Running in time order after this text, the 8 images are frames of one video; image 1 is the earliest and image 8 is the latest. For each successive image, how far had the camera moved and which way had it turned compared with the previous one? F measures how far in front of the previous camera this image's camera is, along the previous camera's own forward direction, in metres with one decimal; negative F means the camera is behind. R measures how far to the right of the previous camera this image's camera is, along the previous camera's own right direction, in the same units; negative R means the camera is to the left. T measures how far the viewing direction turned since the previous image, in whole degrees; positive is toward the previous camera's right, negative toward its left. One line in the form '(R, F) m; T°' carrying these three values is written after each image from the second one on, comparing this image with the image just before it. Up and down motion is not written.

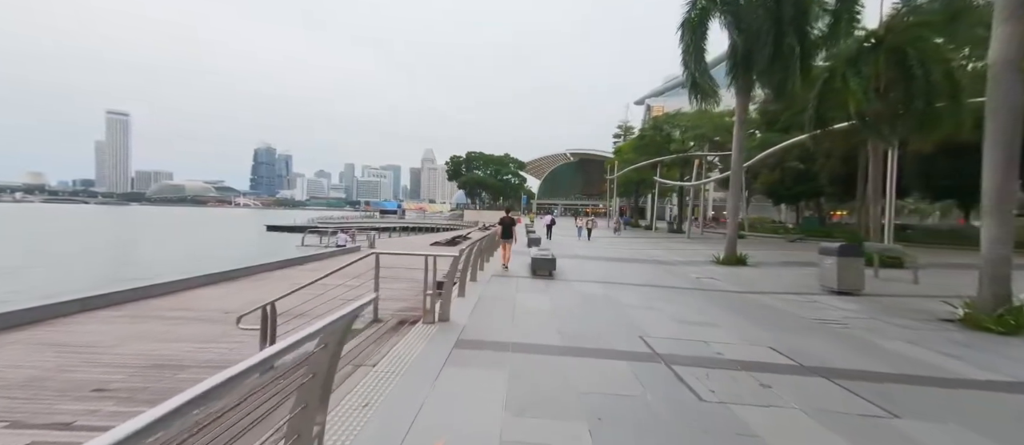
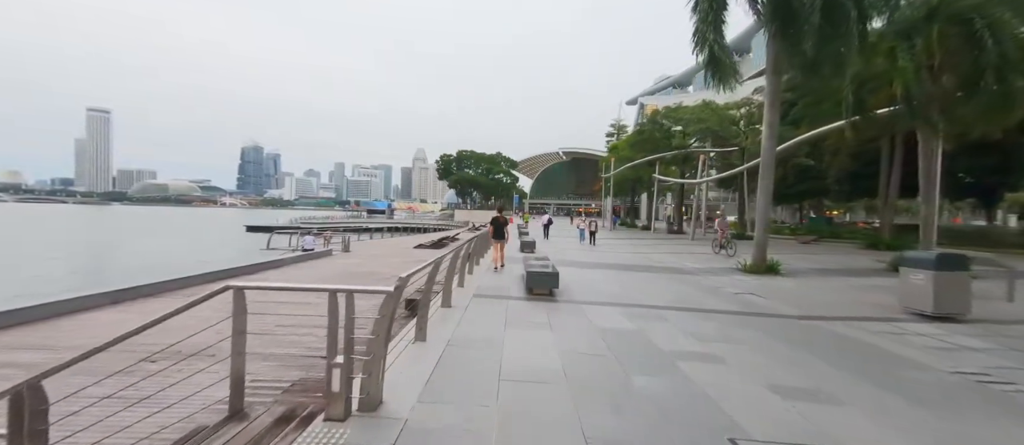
(+0.1, +2.6) m; +1°
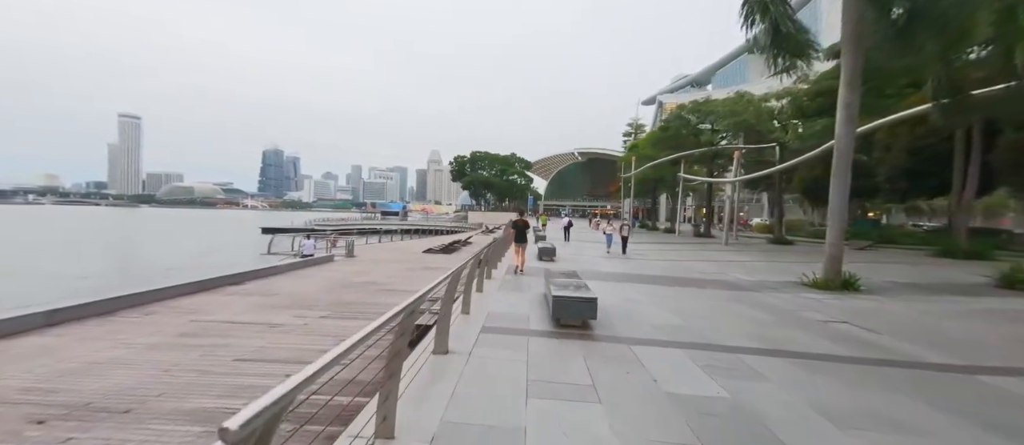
(-0.1, +2.1) m; -2°
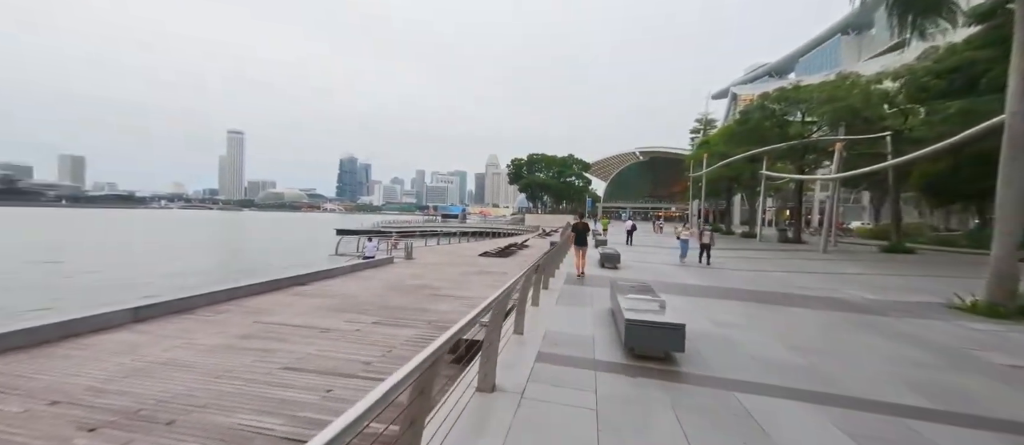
(-0.1, +1.0) m; -9°
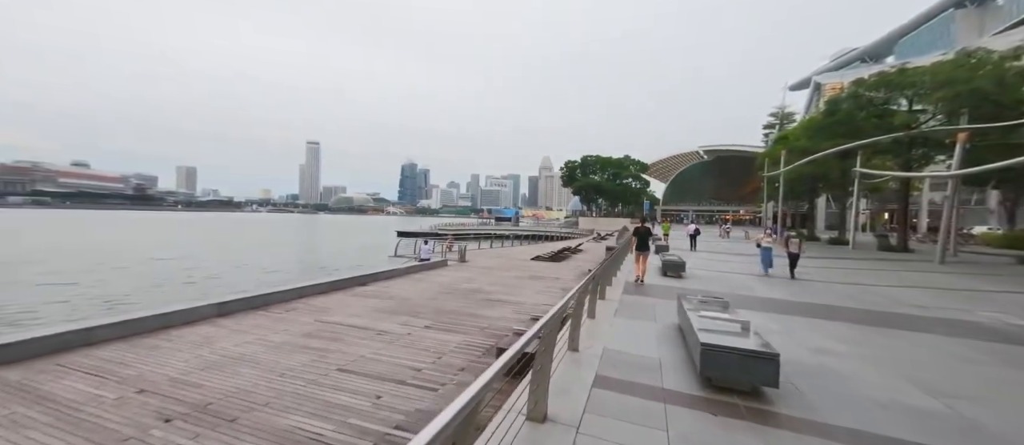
(0.0, +0.5) m; -8°
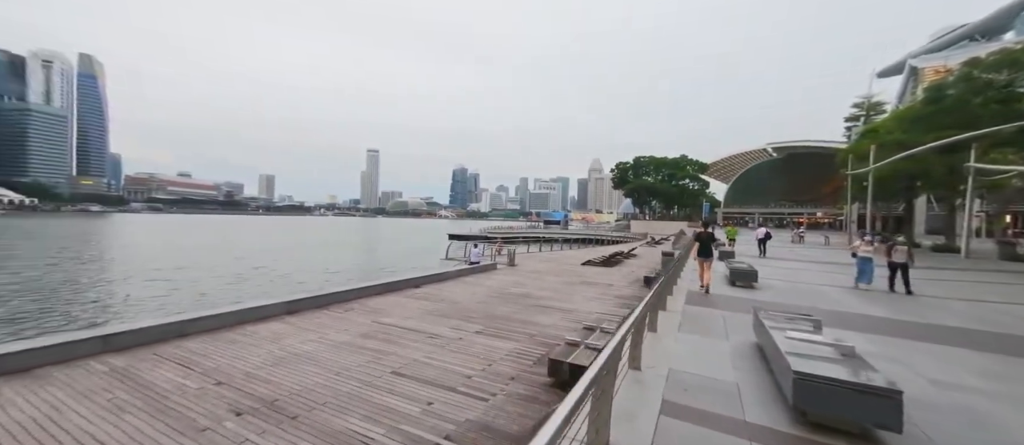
(-0.1, +0.3) m; -8°
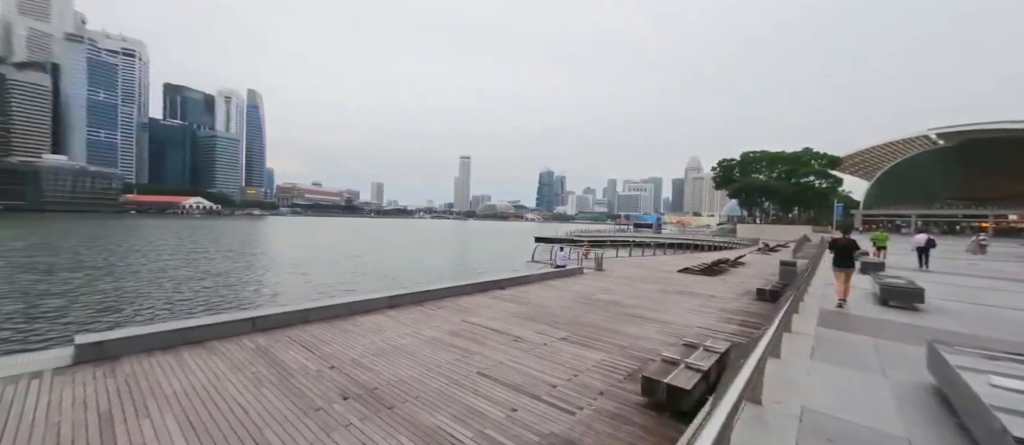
(0.0, +0.3) m; -13°
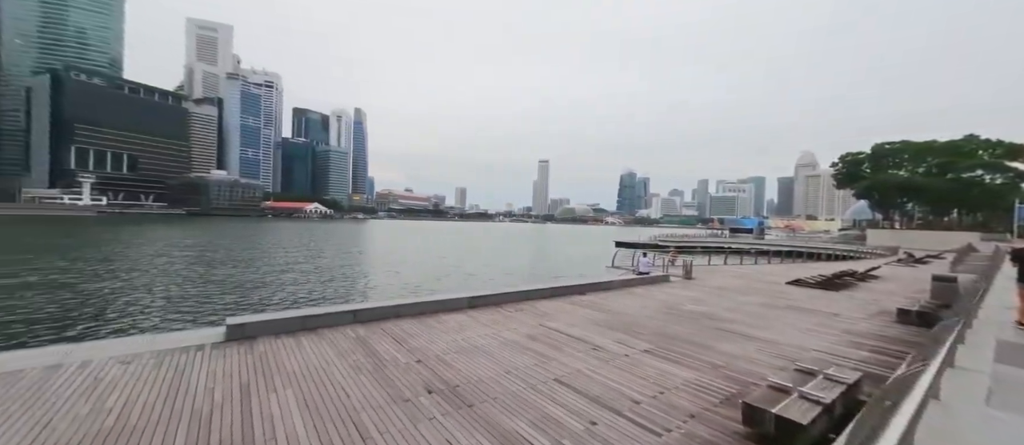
(0.0, +0.1) m; -12°
